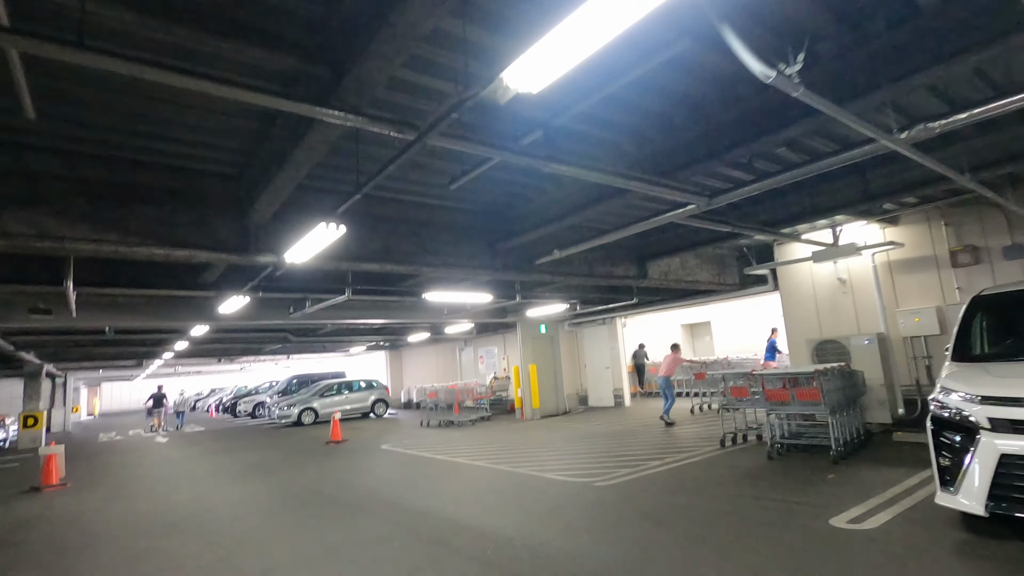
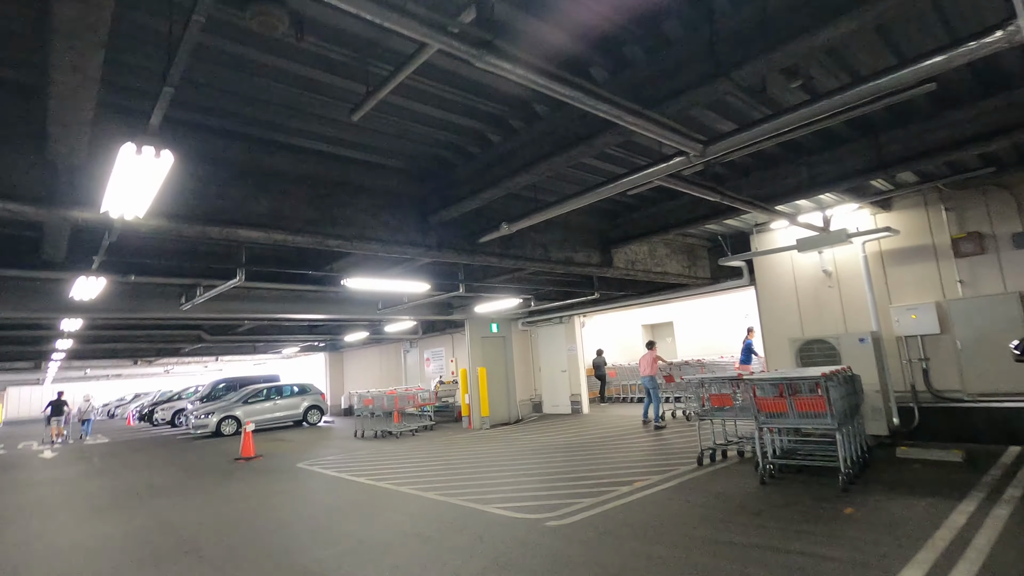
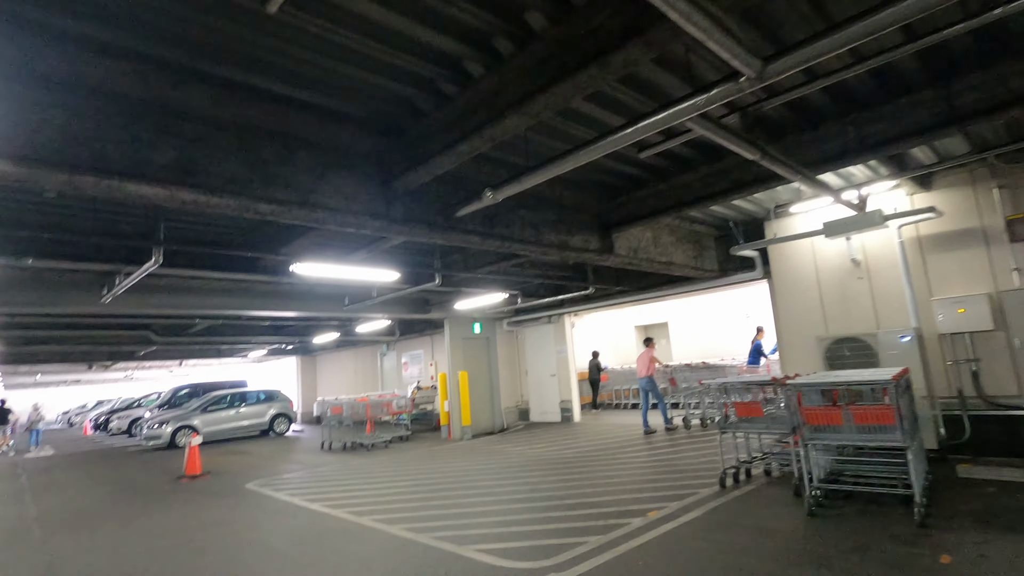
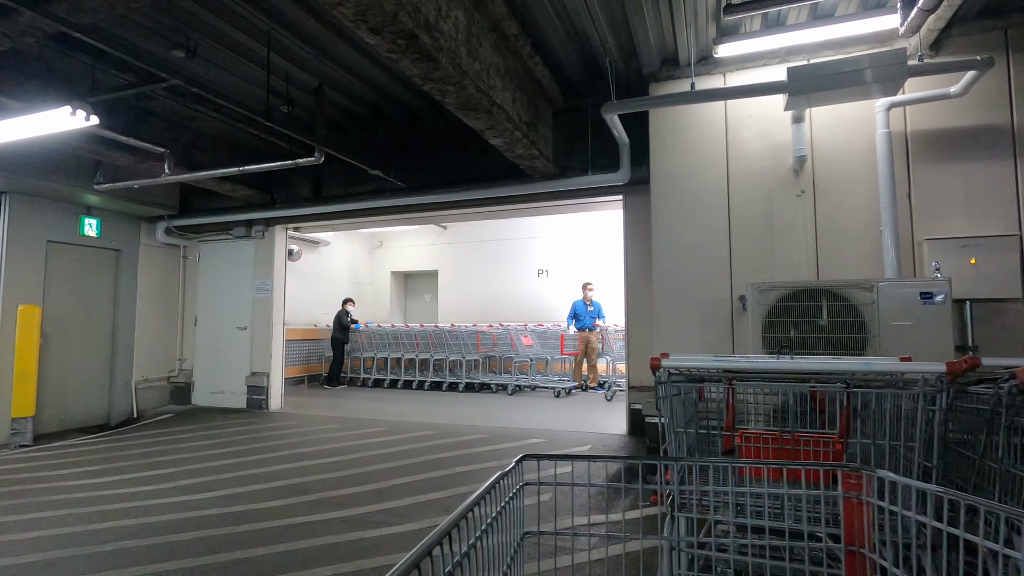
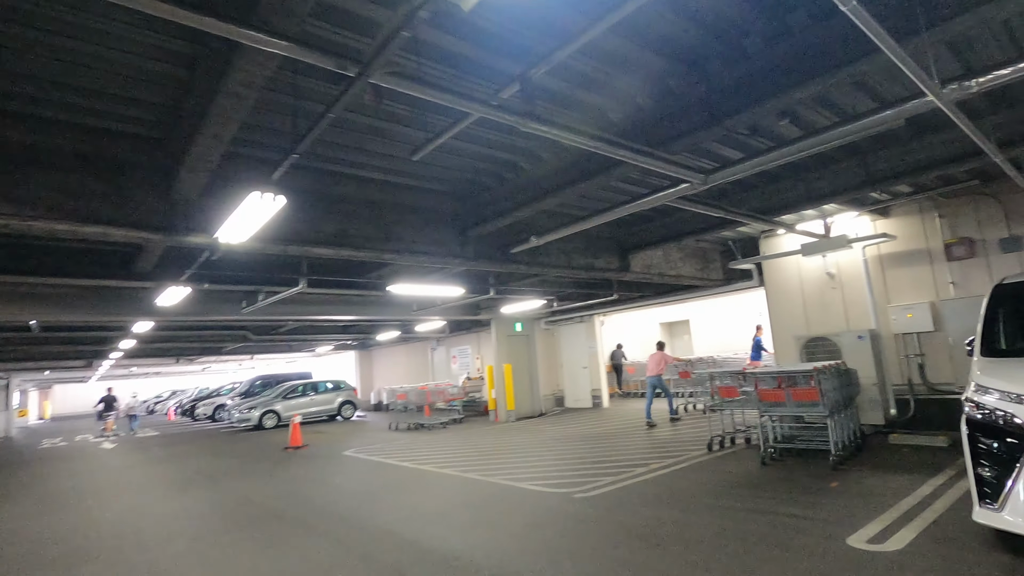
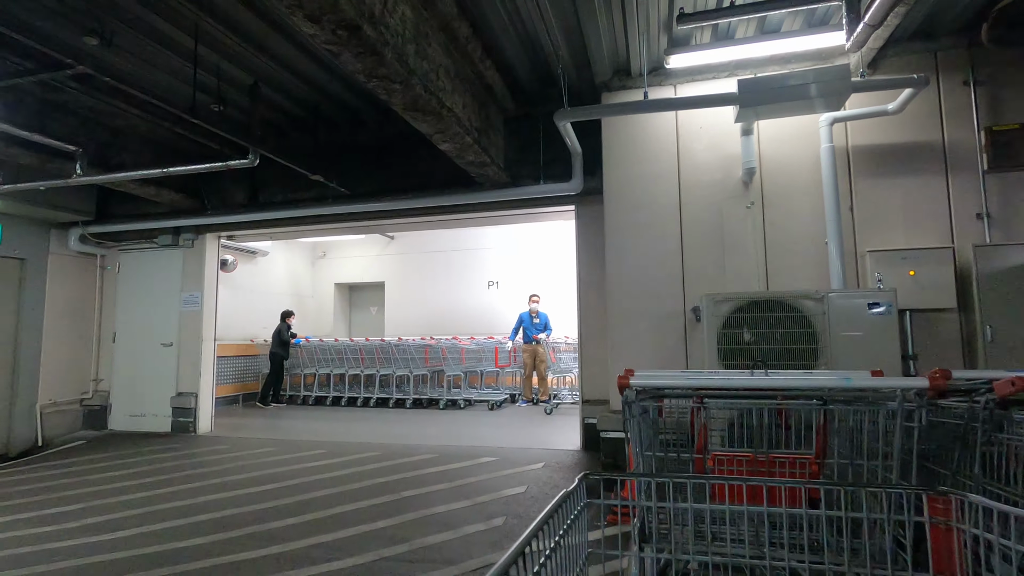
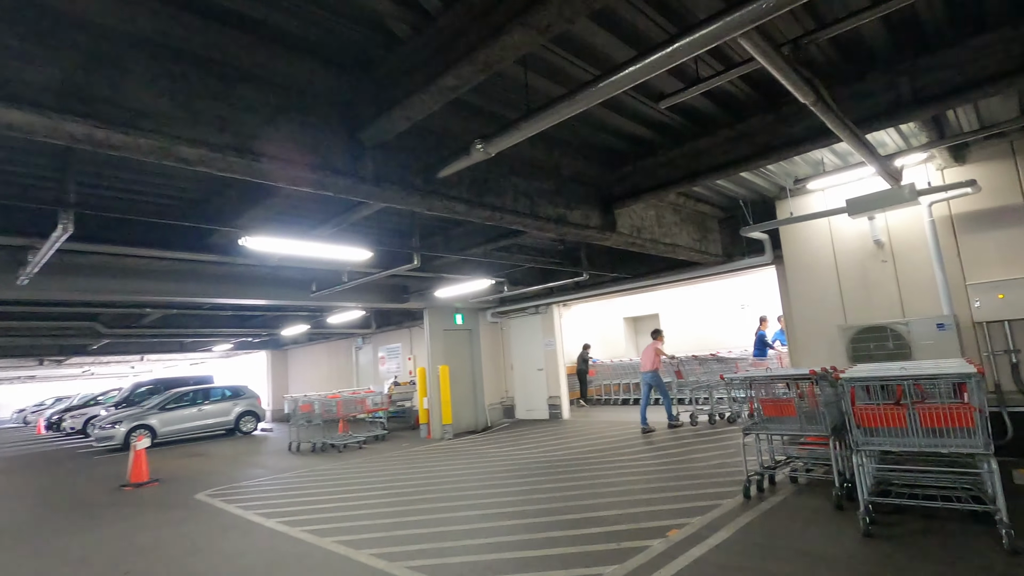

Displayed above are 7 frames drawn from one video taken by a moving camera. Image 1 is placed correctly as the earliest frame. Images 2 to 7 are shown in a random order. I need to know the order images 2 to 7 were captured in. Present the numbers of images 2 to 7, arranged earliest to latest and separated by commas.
5, 2, 3, 7, 6, 4
